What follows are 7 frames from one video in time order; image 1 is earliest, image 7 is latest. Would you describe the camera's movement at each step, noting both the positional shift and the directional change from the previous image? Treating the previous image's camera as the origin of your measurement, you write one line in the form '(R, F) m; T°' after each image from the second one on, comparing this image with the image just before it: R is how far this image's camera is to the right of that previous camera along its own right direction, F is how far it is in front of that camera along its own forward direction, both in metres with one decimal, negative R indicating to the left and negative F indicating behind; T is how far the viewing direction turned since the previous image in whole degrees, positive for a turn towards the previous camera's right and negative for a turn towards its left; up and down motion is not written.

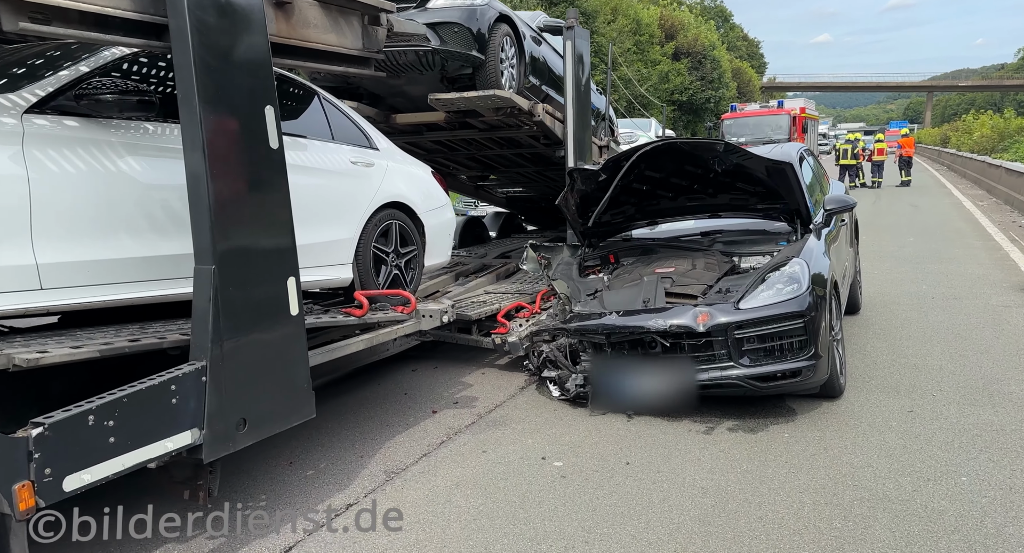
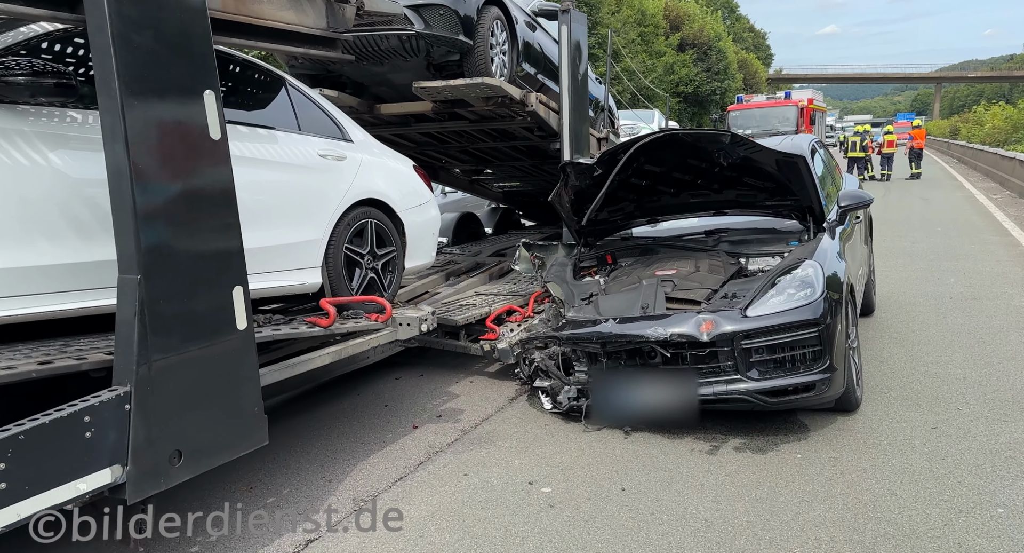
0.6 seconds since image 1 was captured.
(+0.1, +0.4) m; 0°
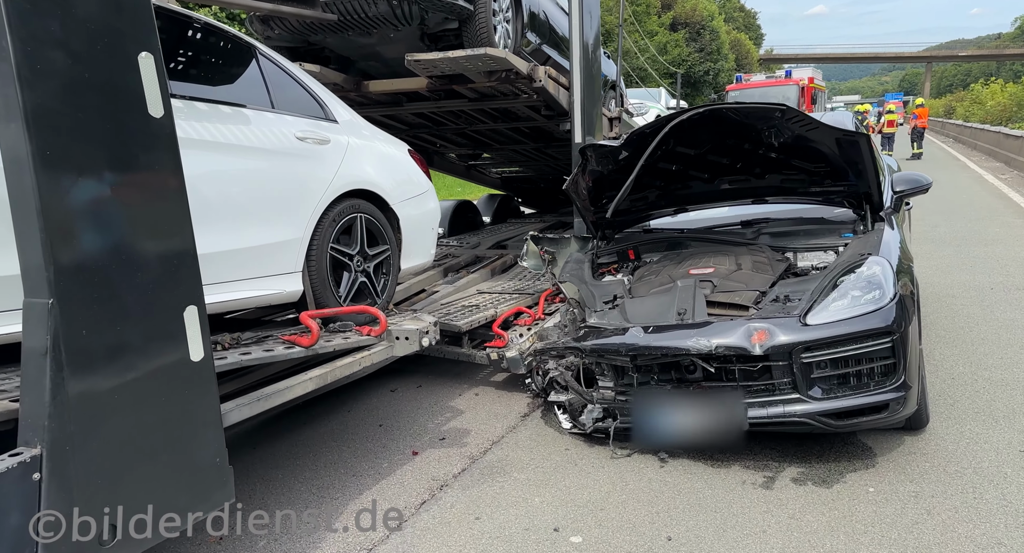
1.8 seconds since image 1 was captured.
(-0.1, +0.7) m; +1°
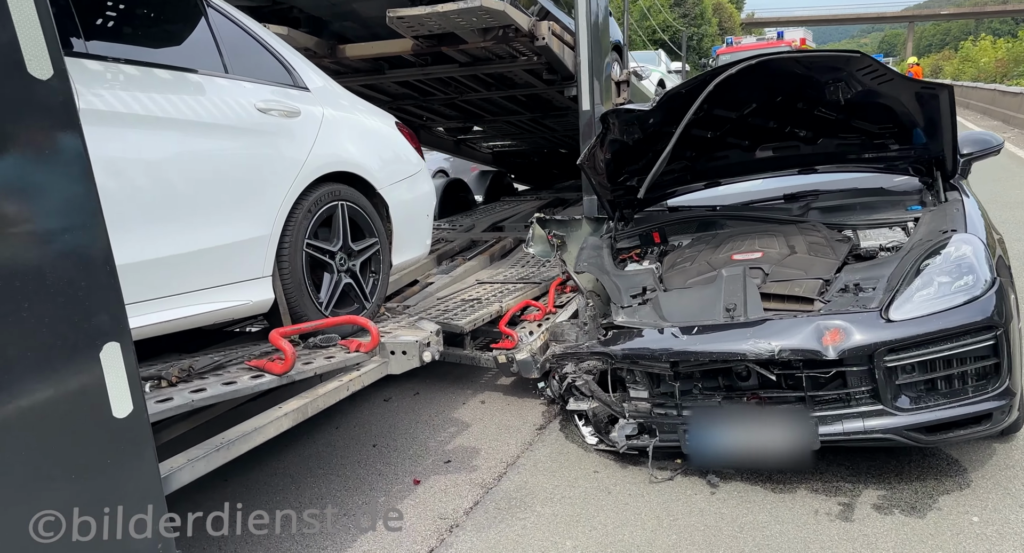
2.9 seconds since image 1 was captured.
(-0.1, +0.7) m; +1°
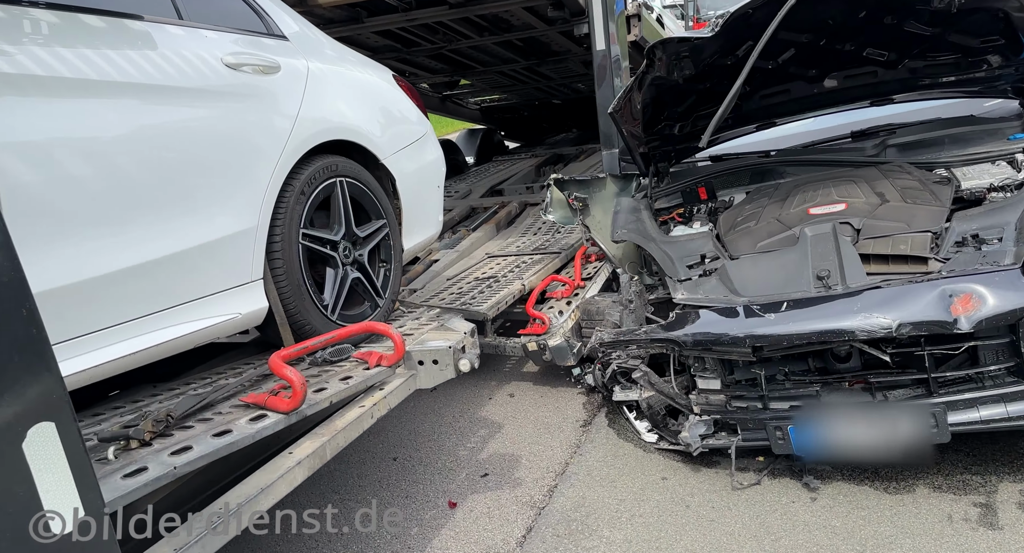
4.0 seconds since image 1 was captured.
(-0.3, +0.6) m; +2°
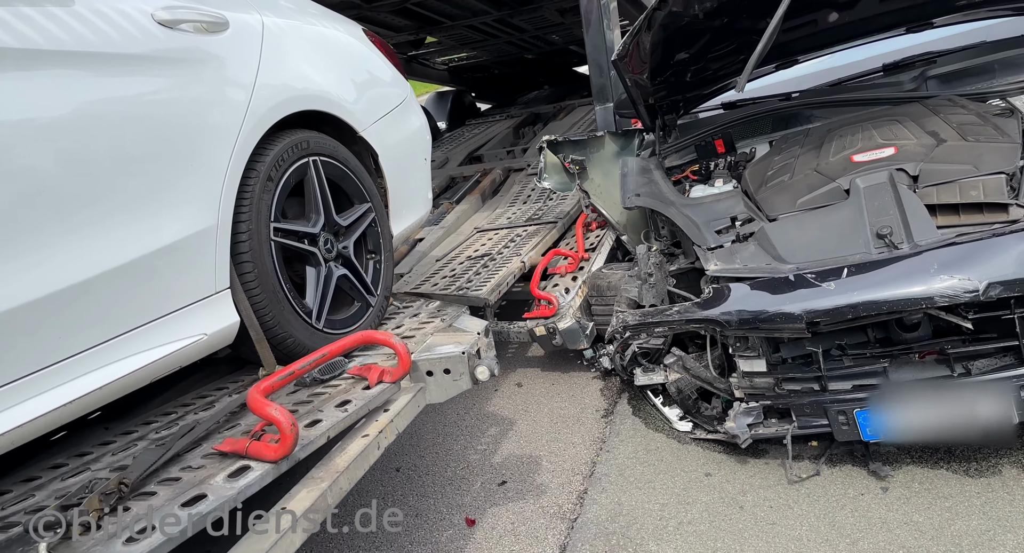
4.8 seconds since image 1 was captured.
(-0.1, +0.4) m; +2°
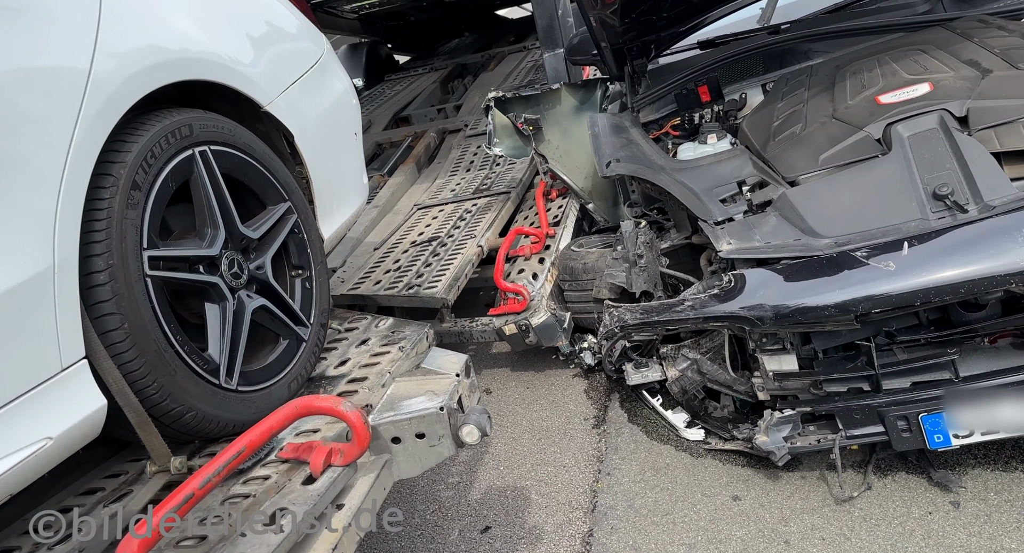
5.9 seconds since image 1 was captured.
(-0.1, +0.6) m; +5°
